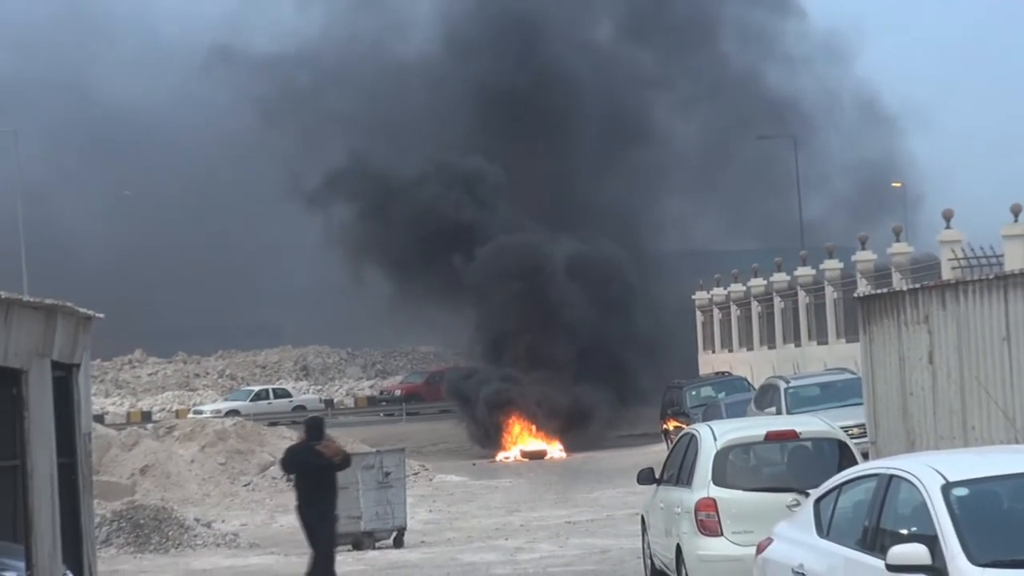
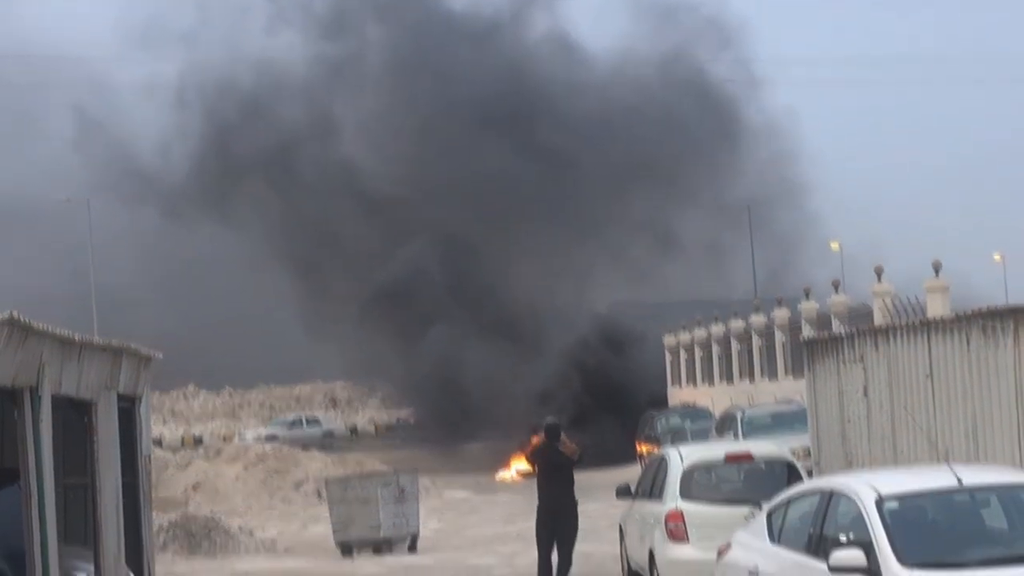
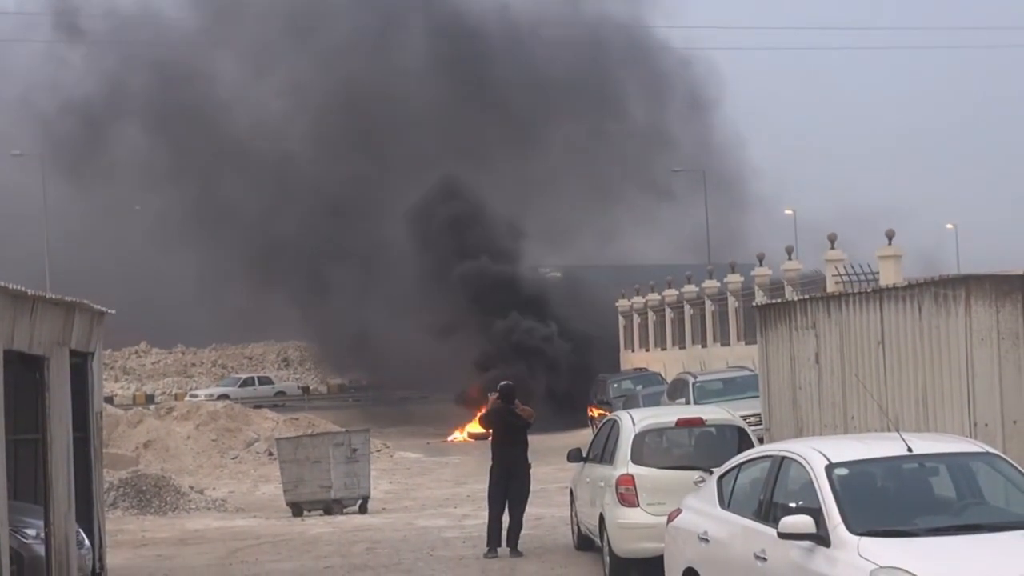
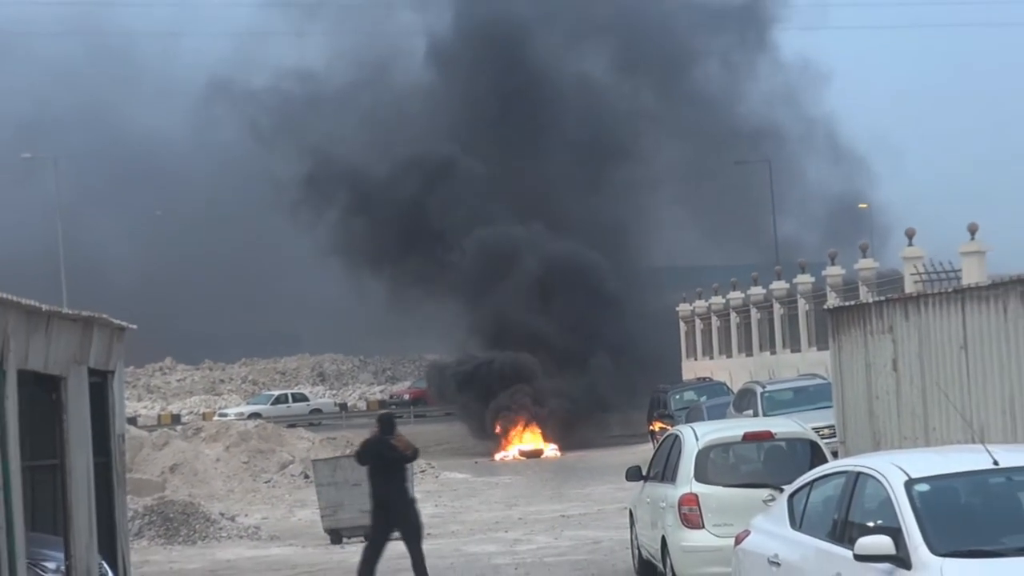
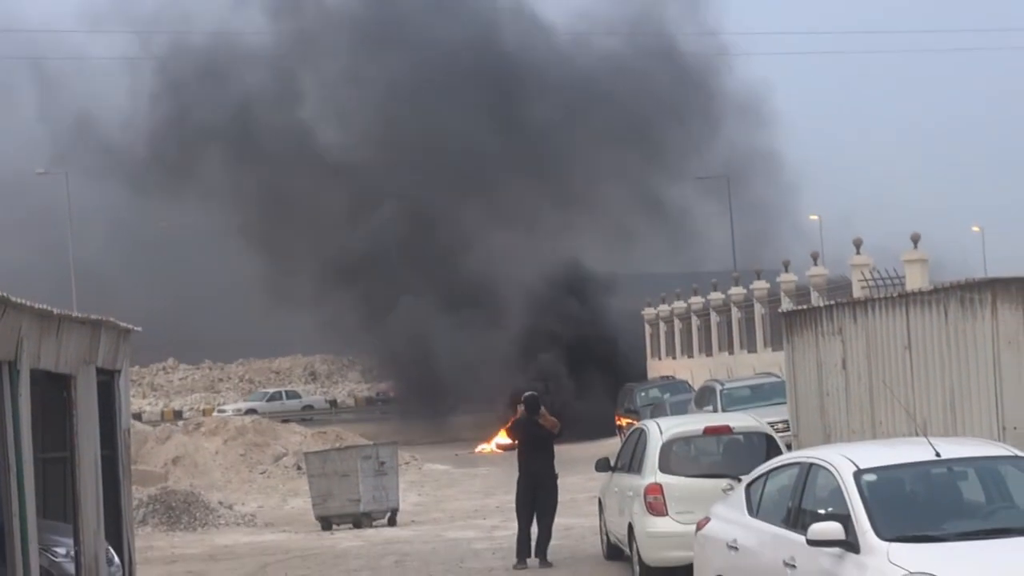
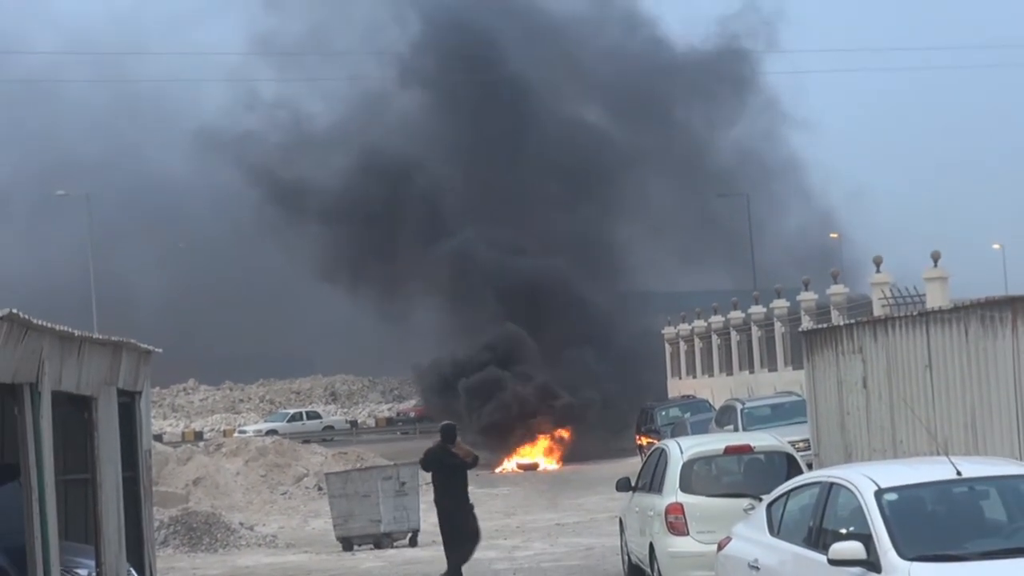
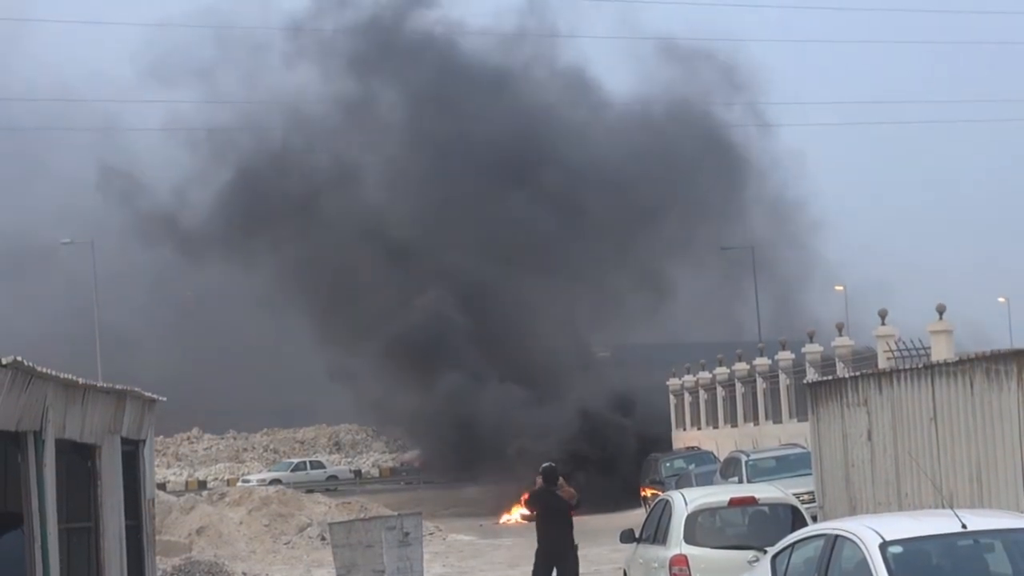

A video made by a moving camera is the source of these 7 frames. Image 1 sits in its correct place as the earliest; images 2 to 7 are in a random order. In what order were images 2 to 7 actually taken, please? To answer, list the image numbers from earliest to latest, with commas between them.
4, 6, 7, 2, 5, 3
